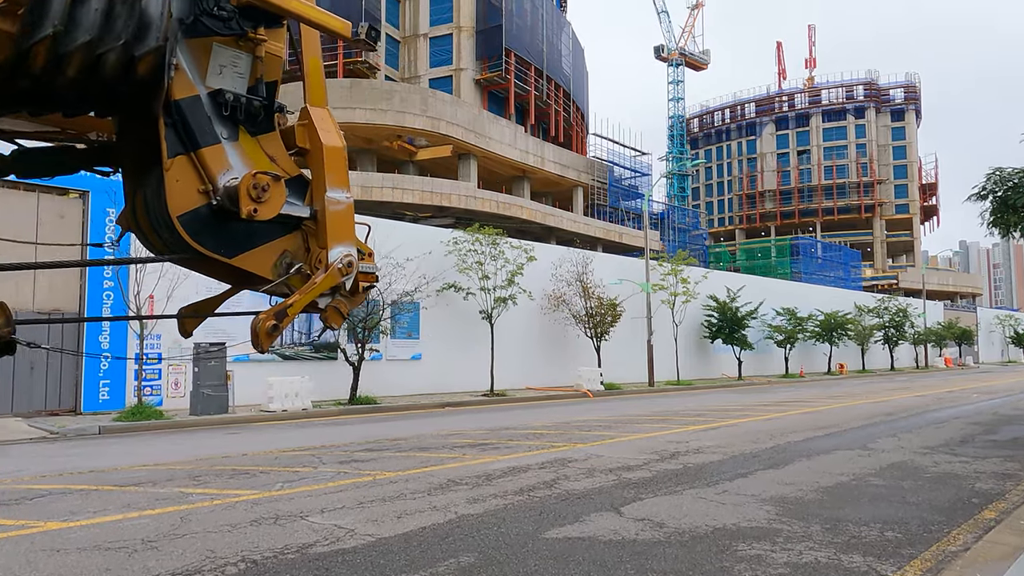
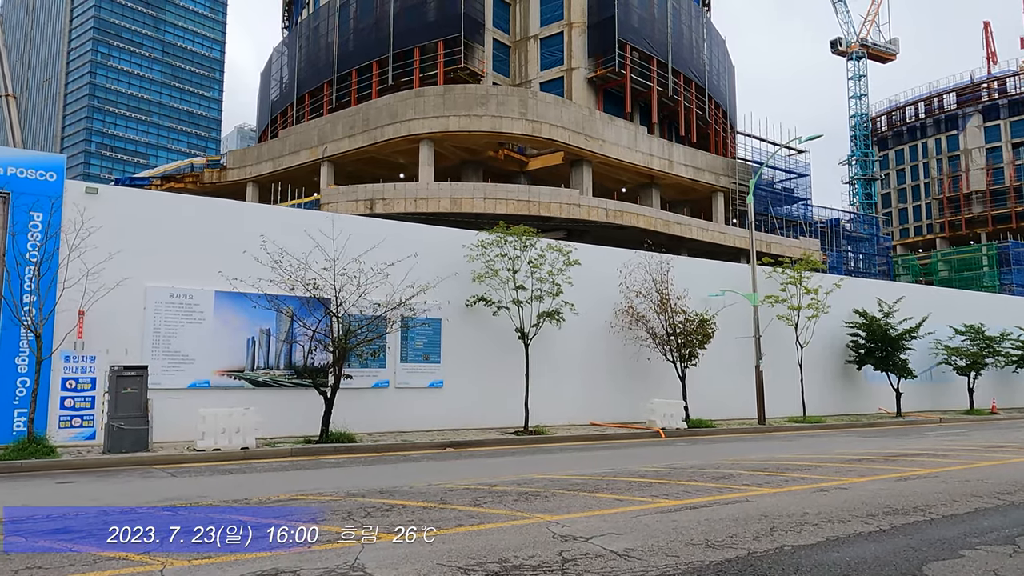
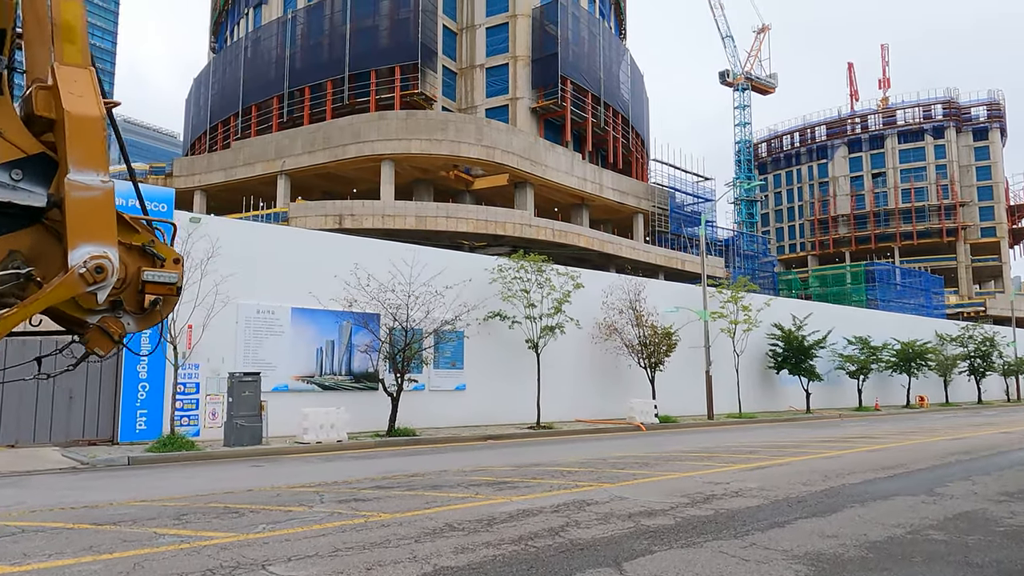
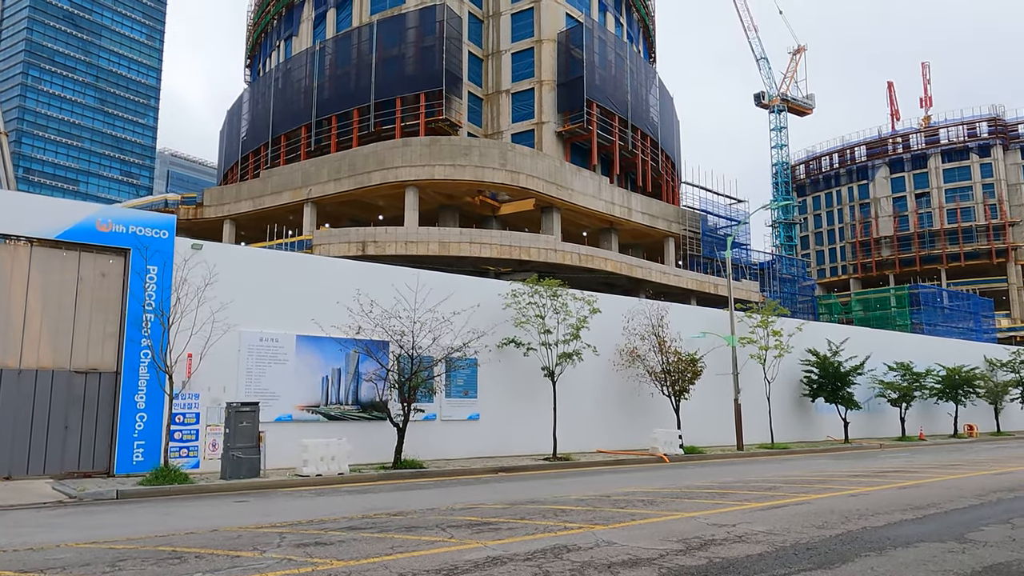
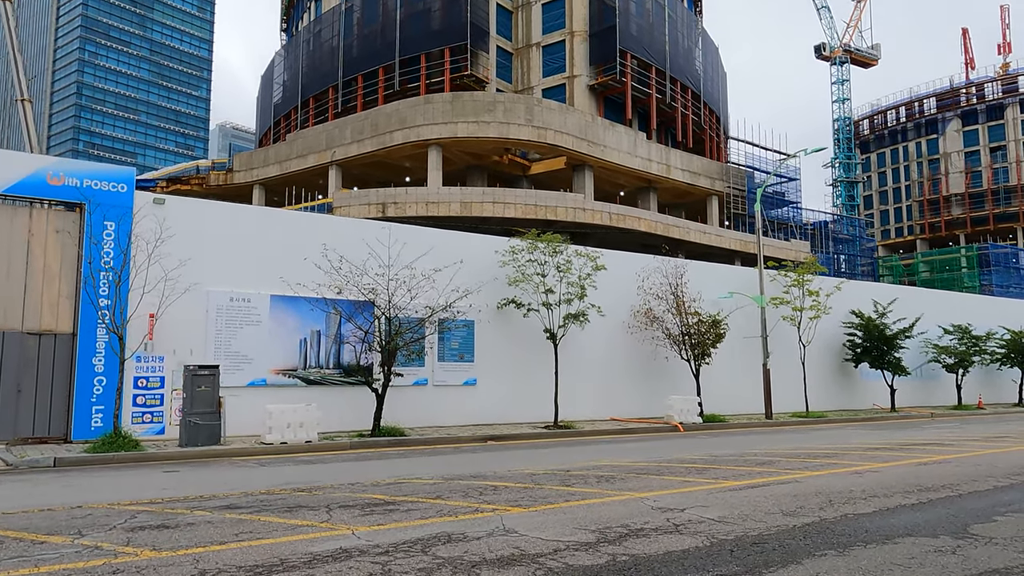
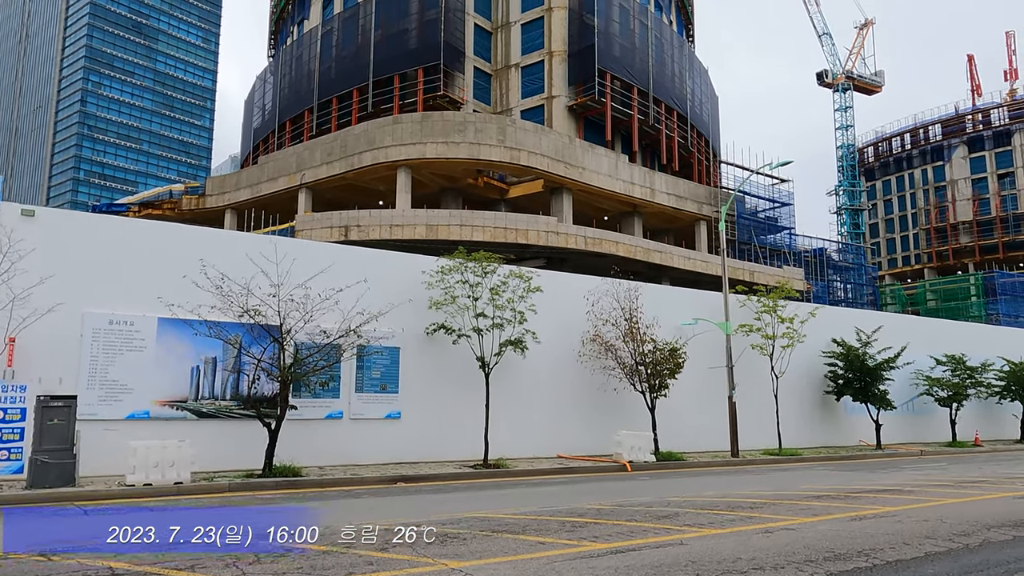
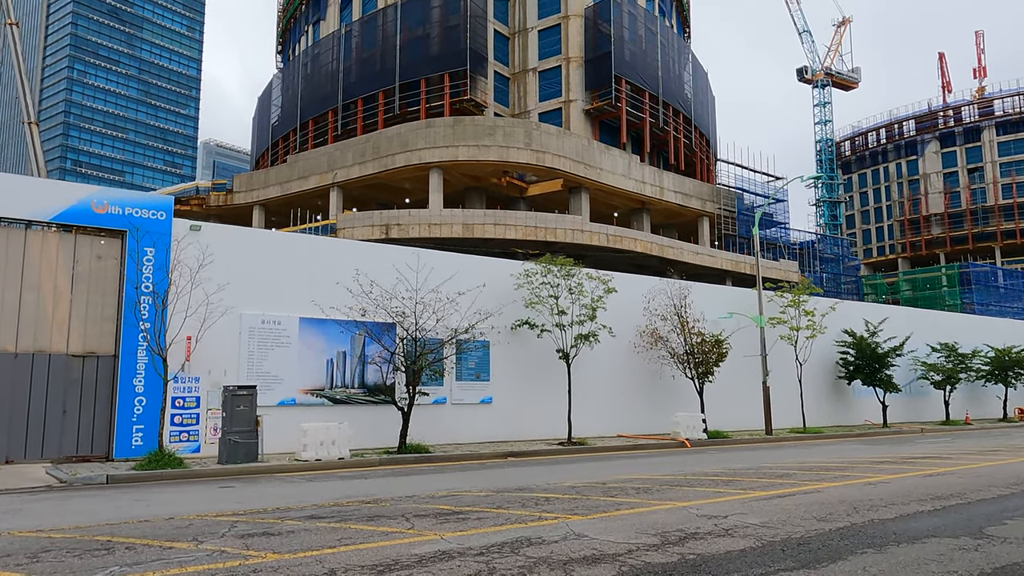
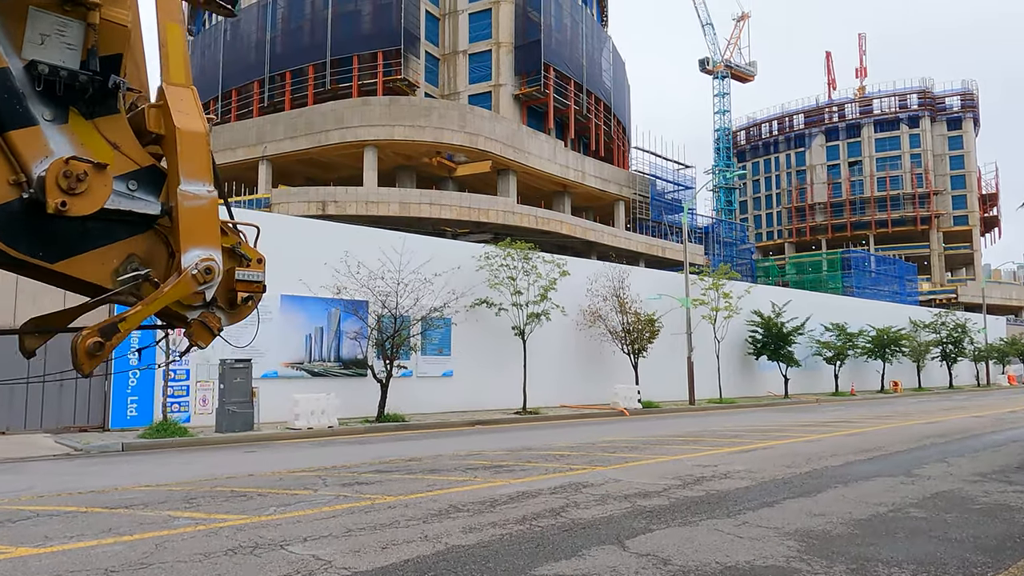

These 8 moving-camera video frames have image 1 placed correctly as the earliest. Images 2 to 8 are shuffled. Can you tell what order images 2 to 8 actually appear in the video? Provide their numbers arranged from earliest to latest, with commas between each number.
8, 3, 4, 7, 5, 2, 6
